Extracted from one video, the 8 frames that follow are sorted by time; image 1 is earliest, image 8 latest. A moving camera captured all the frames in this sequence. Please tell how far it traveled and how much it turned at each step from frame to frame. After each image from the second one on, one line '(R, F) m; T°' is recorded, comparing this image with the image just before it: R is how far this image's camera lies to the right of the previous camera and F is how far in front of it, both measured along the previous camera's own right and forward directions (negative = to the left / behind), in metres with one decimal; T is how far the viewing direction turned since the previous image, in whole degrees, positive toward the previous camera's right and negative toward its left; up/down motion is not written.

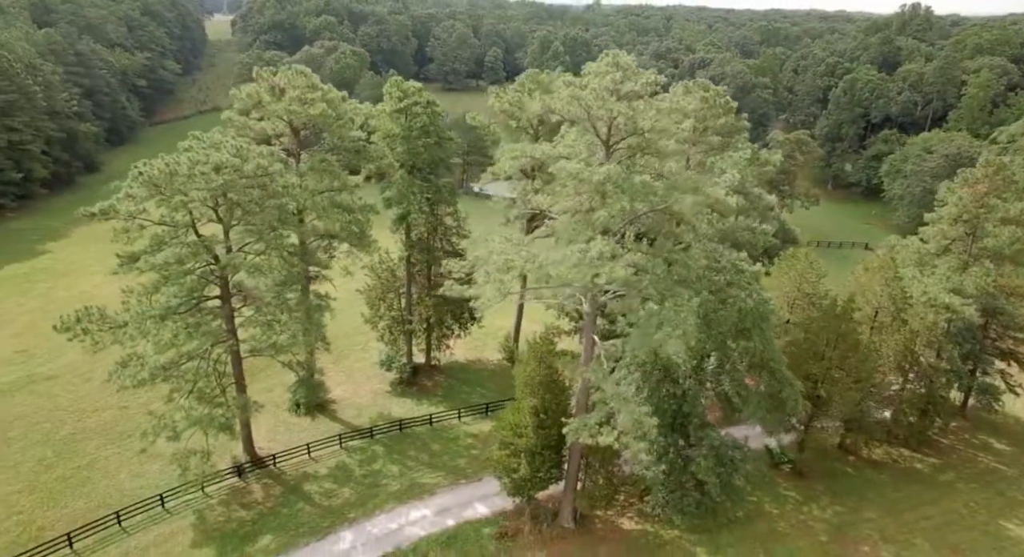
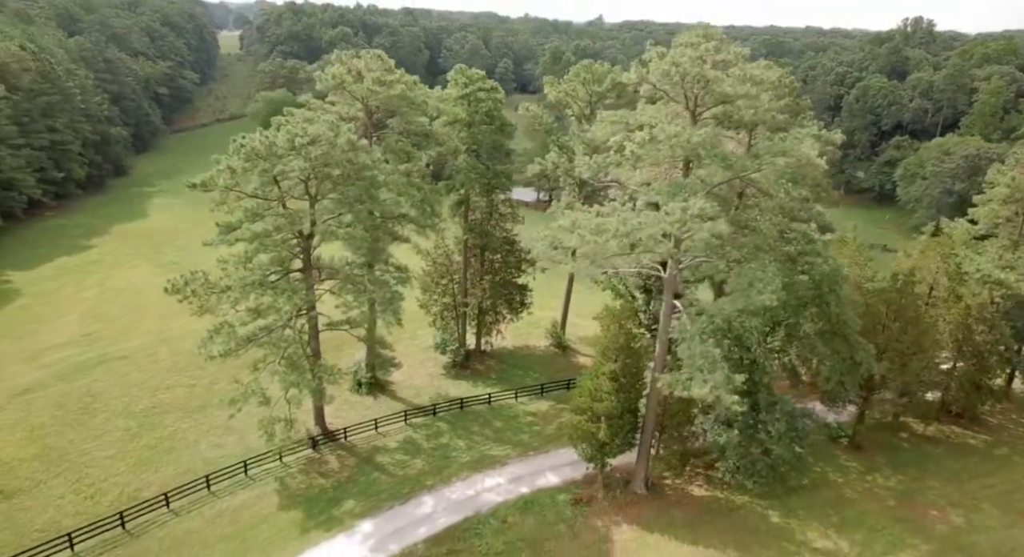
(-2.4, -0.7) m; 0°
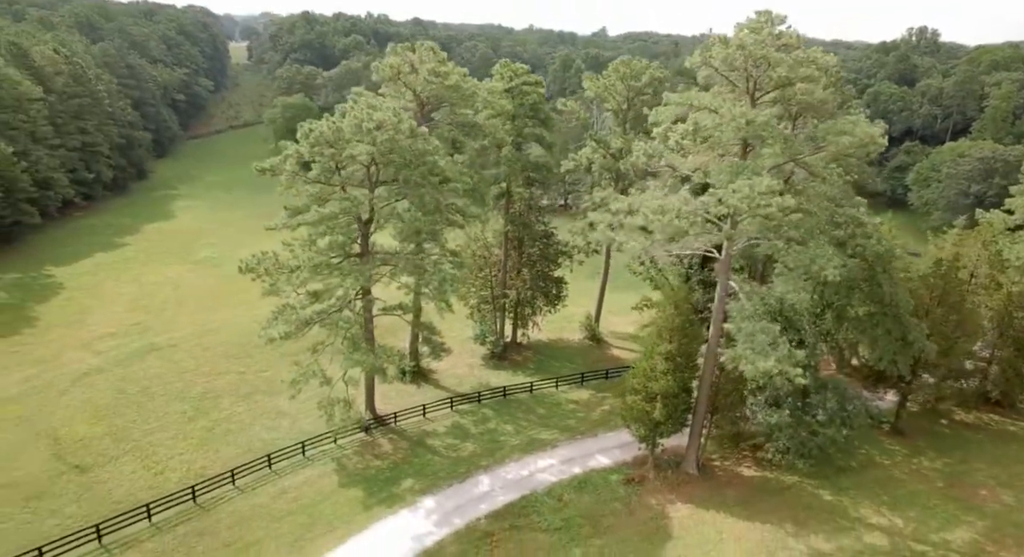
(-1.7, -0.5) m; 0°
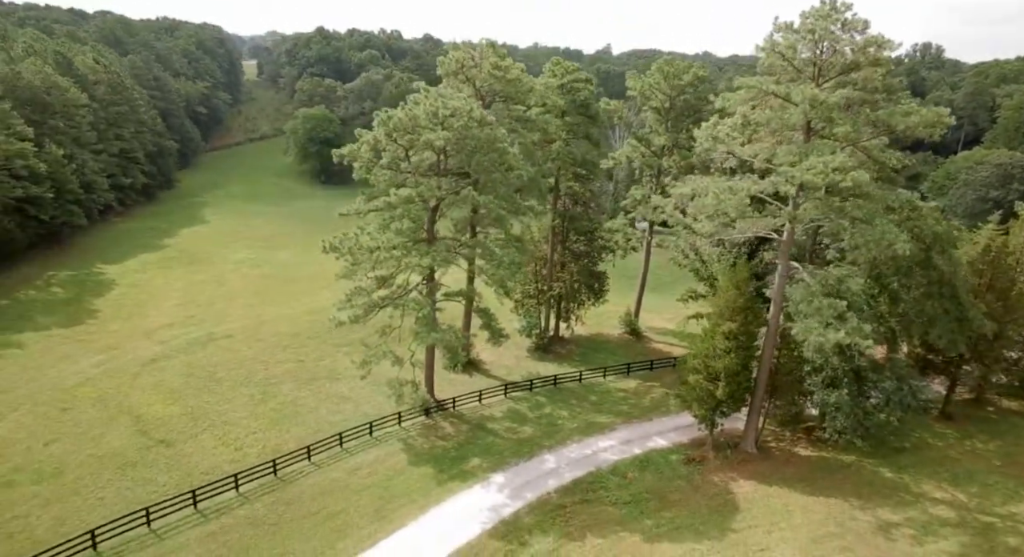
(-2.0, -0.7) m; 0°
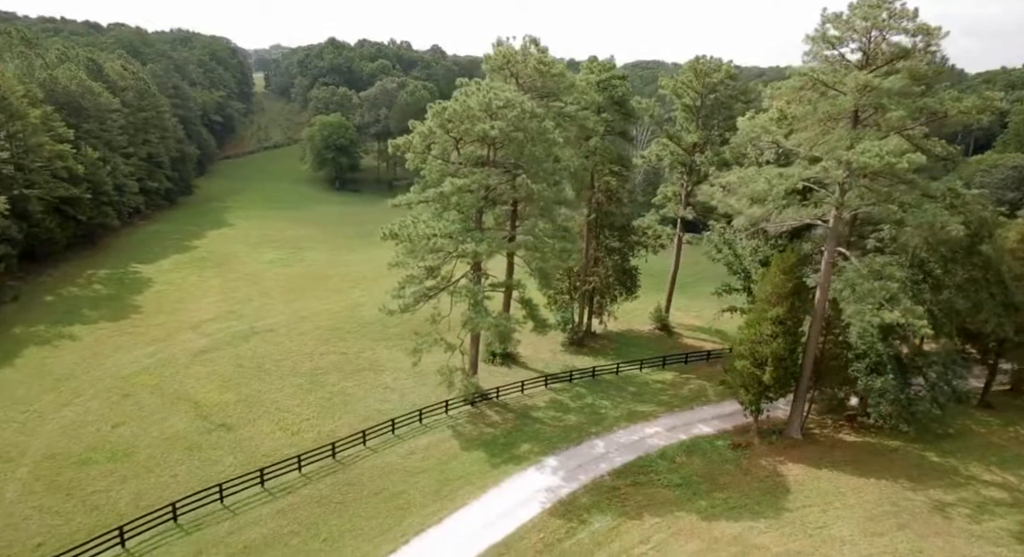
(-1.5, -0.4) m; 0°
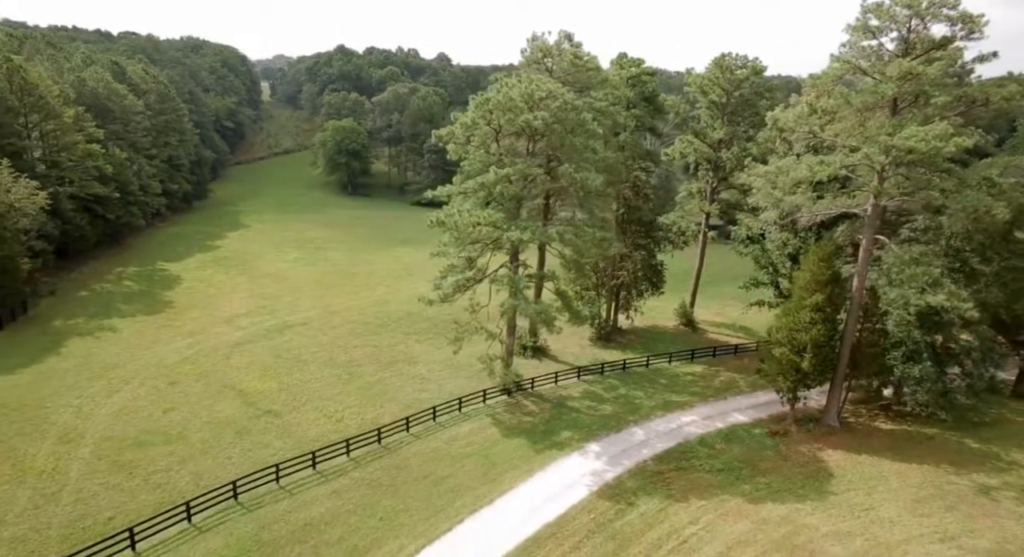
(-1.3, -0.3) m; 0°
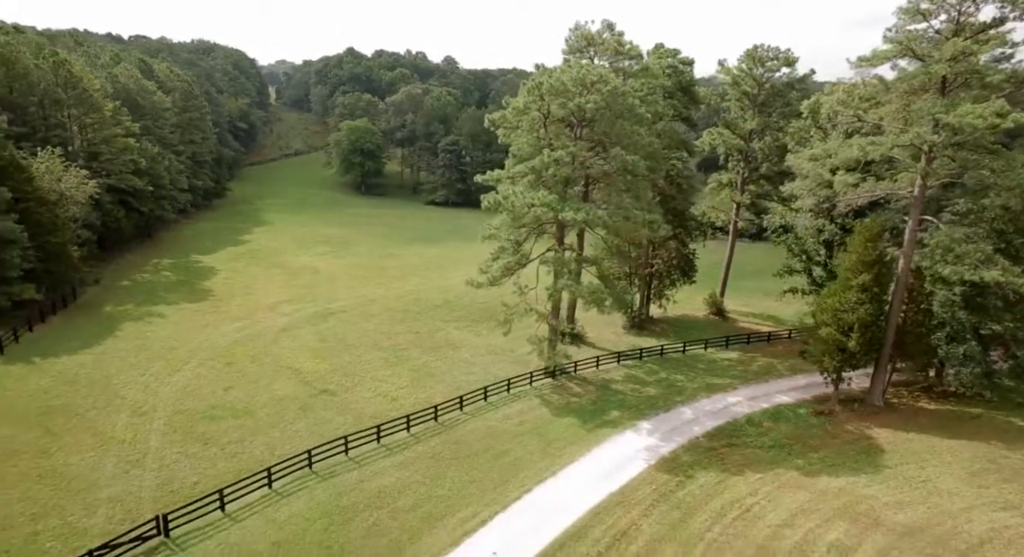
(-1.7, -0.4) m; 0°
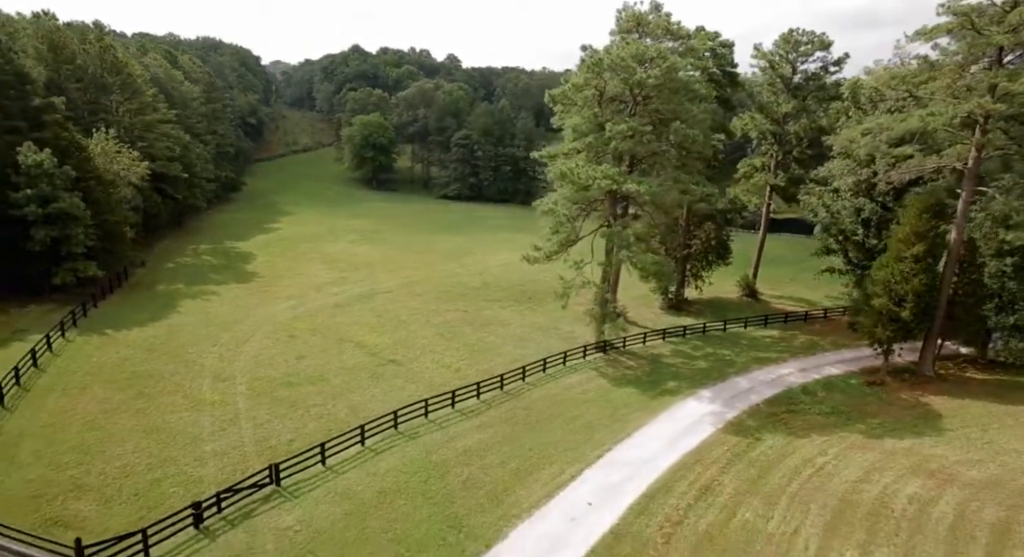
(-2.2, -0.4) m; 0°
